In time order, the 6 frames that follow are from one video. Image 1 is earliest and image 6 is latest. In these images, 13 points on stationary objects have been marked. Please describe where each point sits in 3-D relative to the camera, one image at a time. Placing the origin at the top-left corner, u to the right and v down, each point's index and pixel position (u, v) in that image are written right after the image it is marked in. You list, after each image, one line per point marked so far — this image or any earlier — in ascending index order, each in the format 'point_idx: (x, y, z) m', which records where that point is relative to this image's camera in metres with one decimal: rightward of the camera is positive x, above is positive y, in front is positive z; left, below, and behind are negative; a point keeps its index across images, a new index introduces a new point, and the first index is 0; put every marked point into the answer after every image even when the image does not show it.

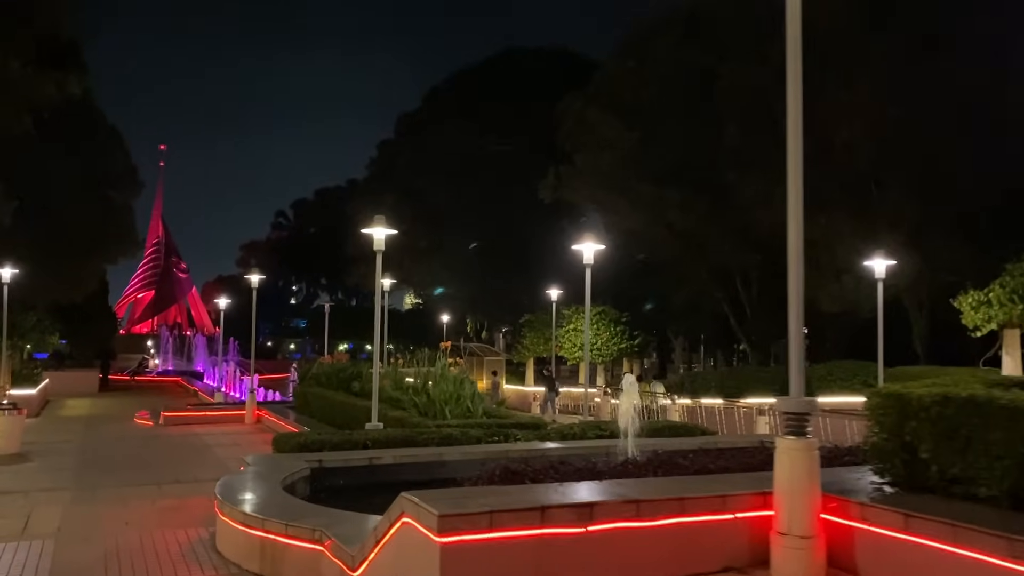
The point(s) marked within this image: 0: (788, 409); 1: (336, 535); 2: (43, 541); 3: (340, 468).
0: (+2.0, -0.9, +6.4) m
1: (-1.6, -2.3, +8.1) m
2: (-5.4, -2.9, +10.2) m
3: (-2.5, -2.6, +12.8) m
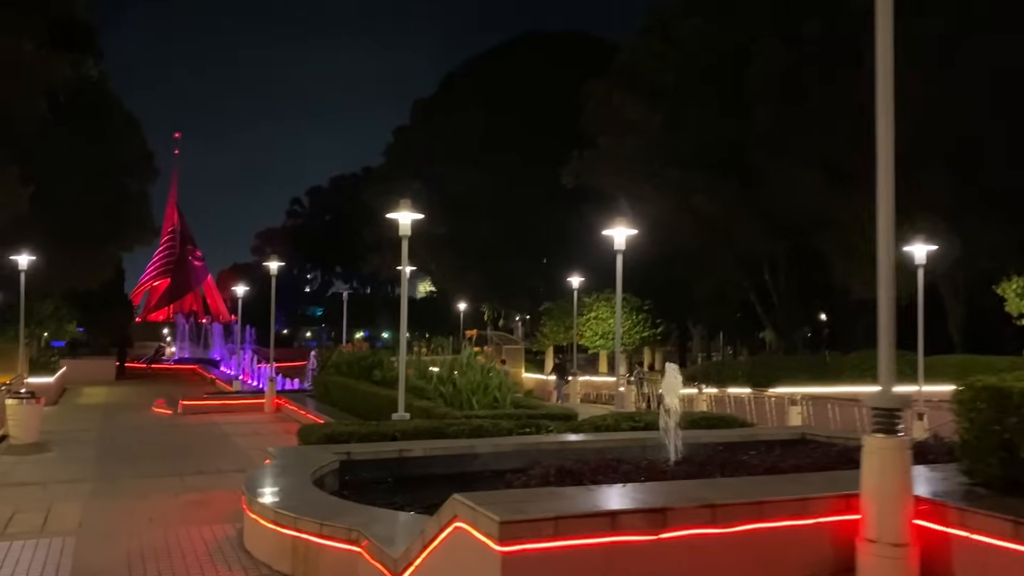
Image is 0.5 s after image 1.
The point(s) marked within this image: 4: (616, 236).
0: (+2.4, -0.8, +5.8) m
1: (-1.2, -2.1, +7.6) m
2: (-4.9, -2.8, +9.8) m
3: (-2.0, -2.4, +12.4) m
4: (+2.1, +1.1, +17.7) m
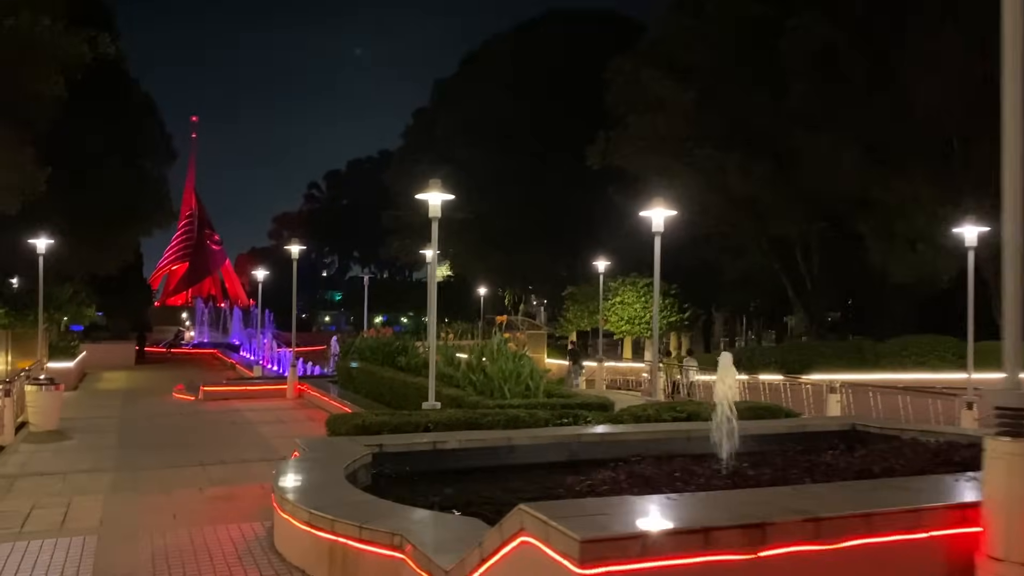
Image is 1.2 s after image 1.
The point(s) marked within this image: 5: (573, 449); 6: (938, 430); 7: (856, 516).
0: (+2.8, -0.7, +5.1) m
1: (-0.7, -2.0, +7.0) m
2: (-4.4, -2.6, +9.2) m
3: (-1.5, -2.2, +11.7) m
4: (+2.8, +1.4, +16.9) m
5: (+0.9, -2.3, +12.8) m
6: (+6.8, -2.3, +14.1) m
7: (+1.9, -1.3, +5.0) m
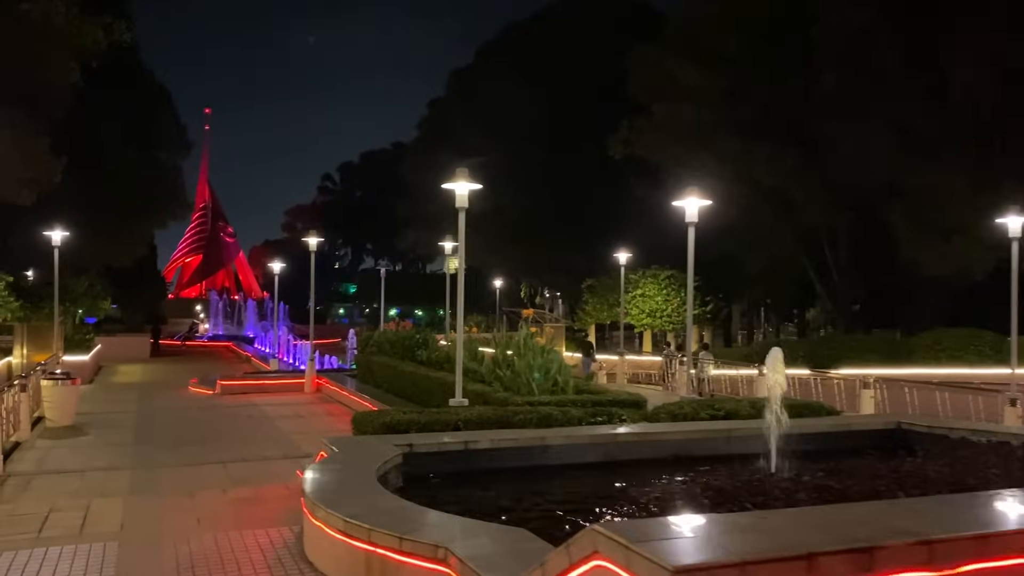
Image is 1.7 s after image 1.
0: (+3.2, -0.6, +4.5) m
1: (-0.3, -1.9, +6.5) m
2: (-4.0, -2.5, +8.8) m
3: (-1.0, -2.1, +11.2) m
4: (+3.3, +1.5, +16.3) m
5: (+1.4, -2.2, +12.3) m
6: (+7.3, -2.2, +13.5) m
7: (+2.3, -1.3, +4.5) m
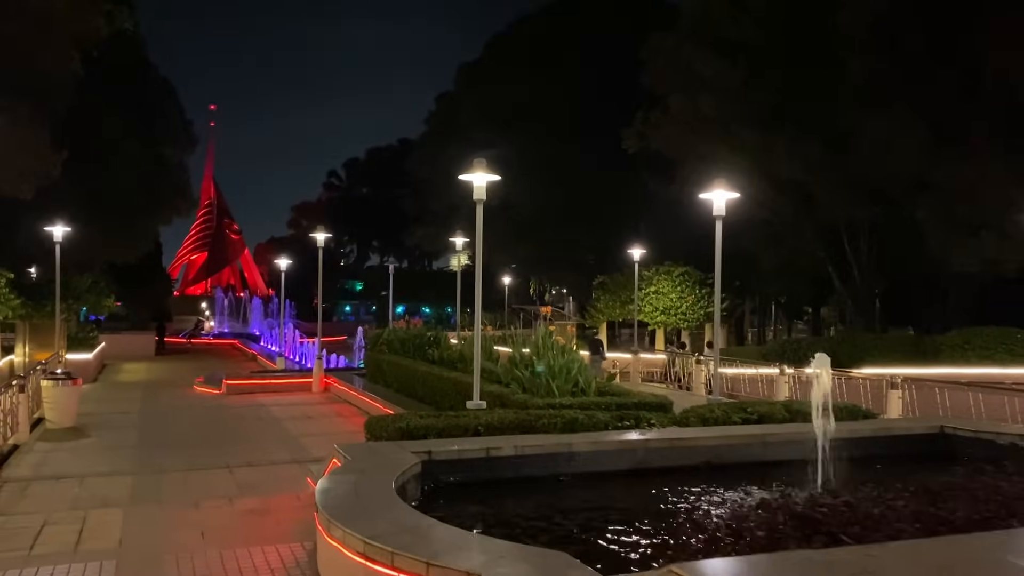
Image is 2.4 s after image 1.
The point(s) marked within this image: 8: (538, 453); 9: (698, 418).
0: (+3.4, -0.6, +3.7) m
1: (-0.1, -1.9, +5.8) m
2: (-3.7, -2.5, +8.1) m
3: (-0.7, -2.1, +10.5) m
4: (+3.6, +1.6, +15.6) m
5: (+1.7, -2.2, +11.5) m
6: (+7.6, -2.1, +12.8) m
7: (+2.6, -1.2, +3.8) m
8: (+0.3, -2.0, +10.9) m
9: (+2.8, -1.9, +13.1) m
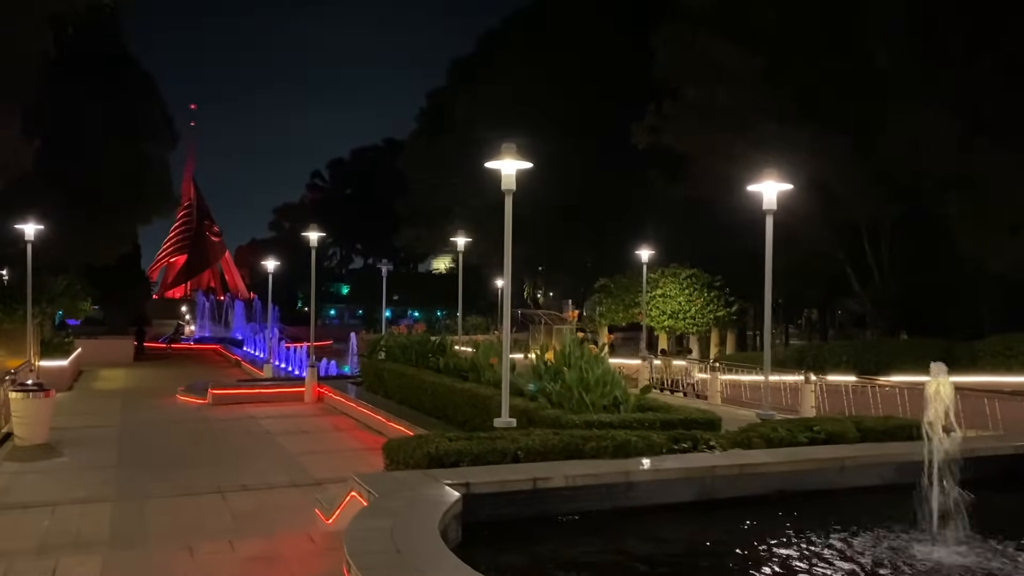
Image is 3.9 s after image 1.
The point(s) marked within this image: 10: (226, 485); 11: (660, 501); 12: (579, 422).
0: (+4.1, -0.6, +2.2) m
1: (+0.6, -1.9, +4.1) m
2: (-3.1, -2.5, +6.4) m
3: (-0.2, -2.1, +8.9) m
4: (+4.0, +1.5, +14.0) m
5: (+2.2, -2.2, +9.9) m
6: (+8.1, -2.1, +11.3) m
7: (+3.3, -1.2, +2.2) m
8: (+0.9, -2.0, +9.3) m
9: (+3.2, -1.9, +11.6) m
10: (-4.4, -3.1, +13.7) m
11: (+1.6, -2.3, +9.7) m
12: (+0.9, -1.8, +12.2) m
